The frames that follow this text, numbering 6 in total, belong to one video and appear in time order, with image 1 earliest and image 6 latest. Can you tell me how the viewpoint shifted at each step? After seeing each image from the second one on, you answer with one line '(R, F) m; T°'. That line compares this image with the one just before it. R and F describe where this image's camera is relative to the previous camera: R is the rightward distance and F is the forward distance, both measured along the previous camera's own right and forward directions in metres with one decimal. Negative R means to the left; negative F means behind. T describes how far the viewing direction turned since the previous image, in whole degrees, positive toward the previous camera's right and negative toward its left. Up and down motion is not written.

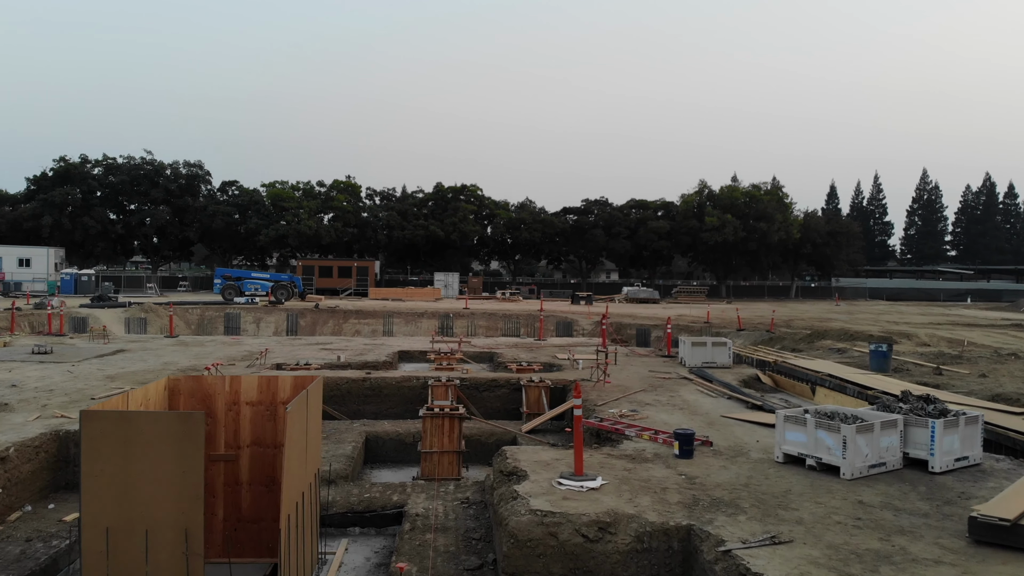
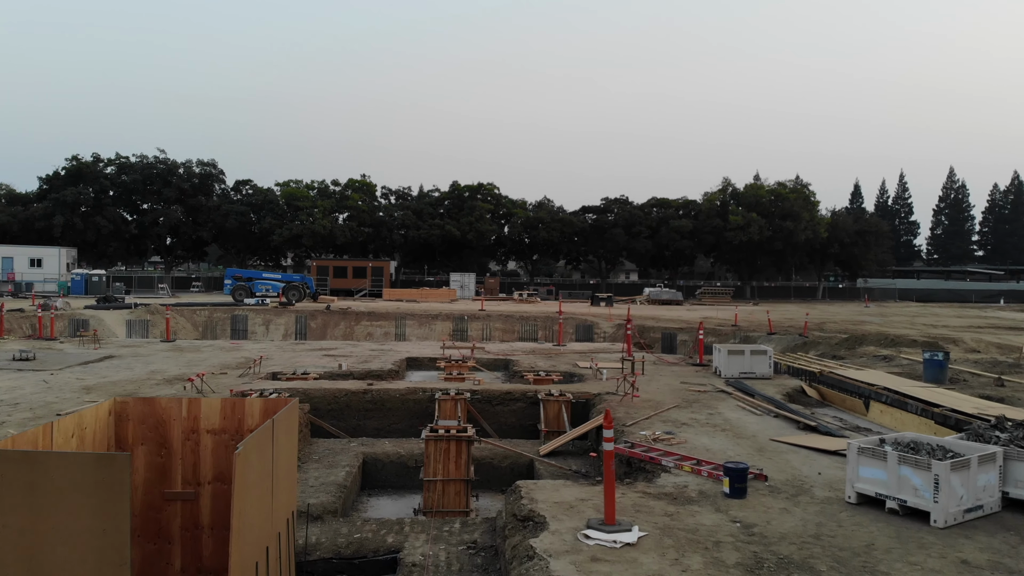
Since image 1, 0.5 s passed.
(0.0, +1.2) m; -1°
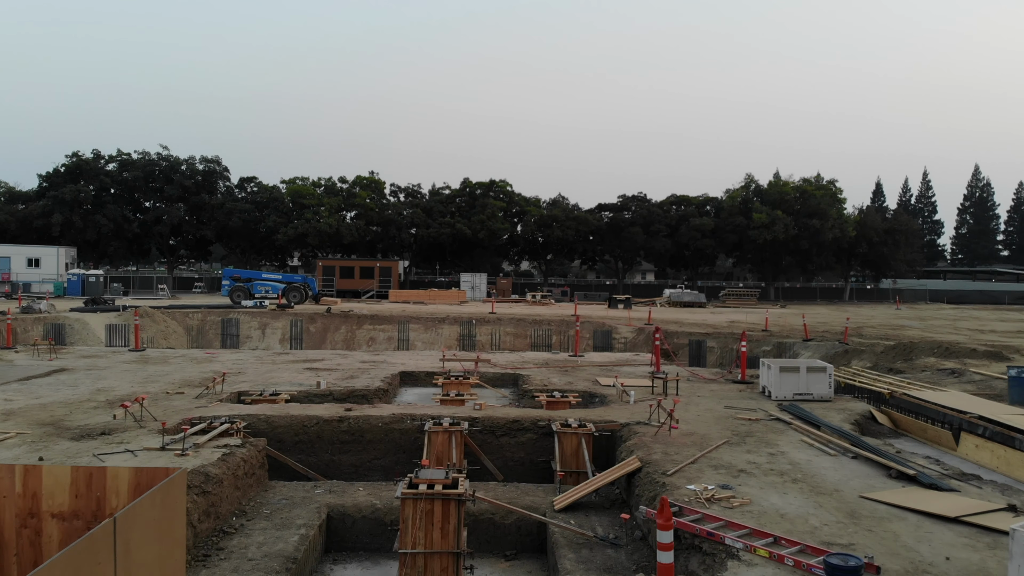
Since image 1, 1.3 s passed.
(+0.1, +1.8) m; -1°
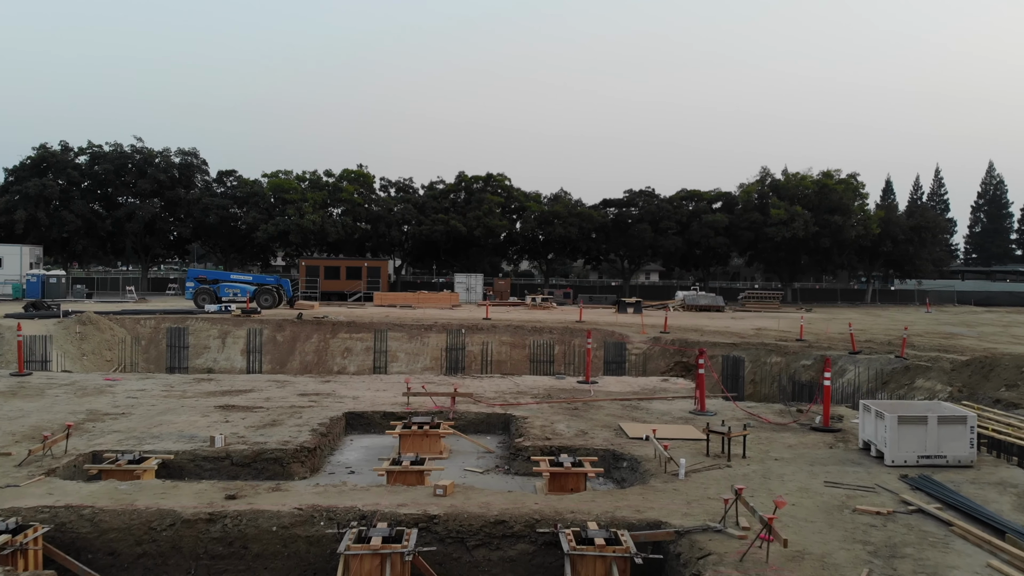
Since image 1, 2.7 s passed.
(+0.1, +3.2) m; 0°
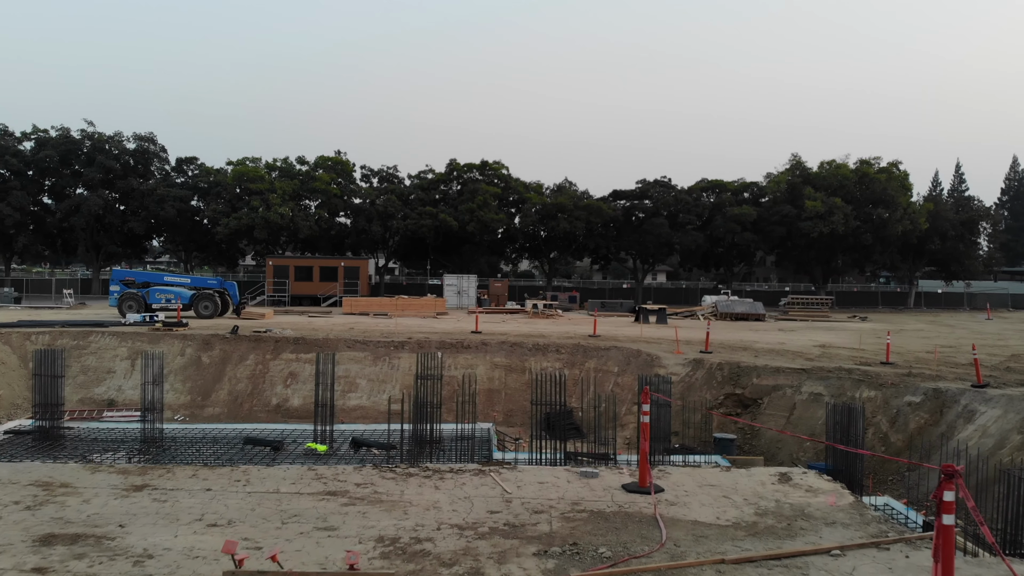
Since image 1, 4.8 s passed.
(+0.1, +5.1) m; 0°
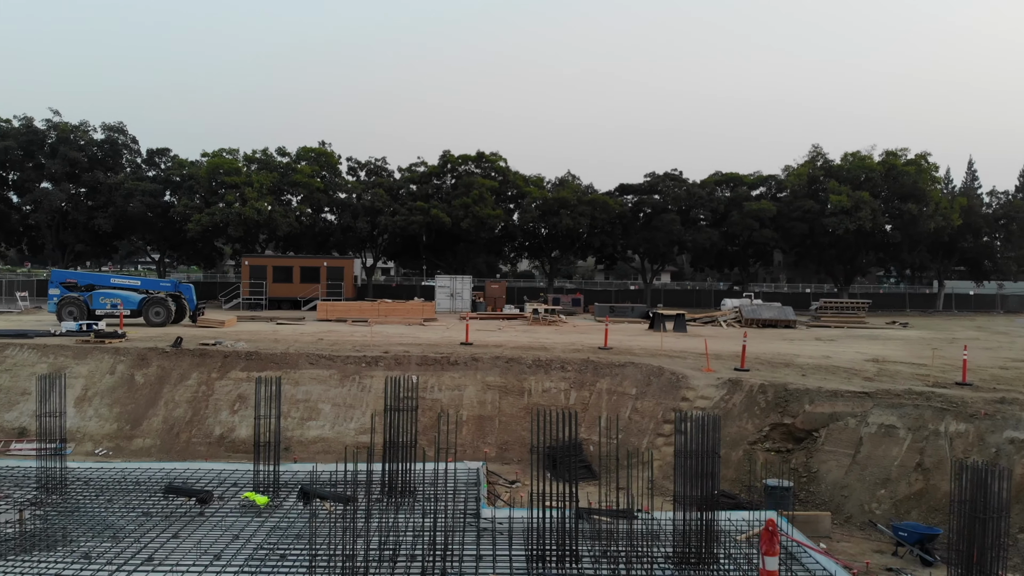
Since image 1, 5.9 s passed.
(+0.1, +2.9) m; 0°
